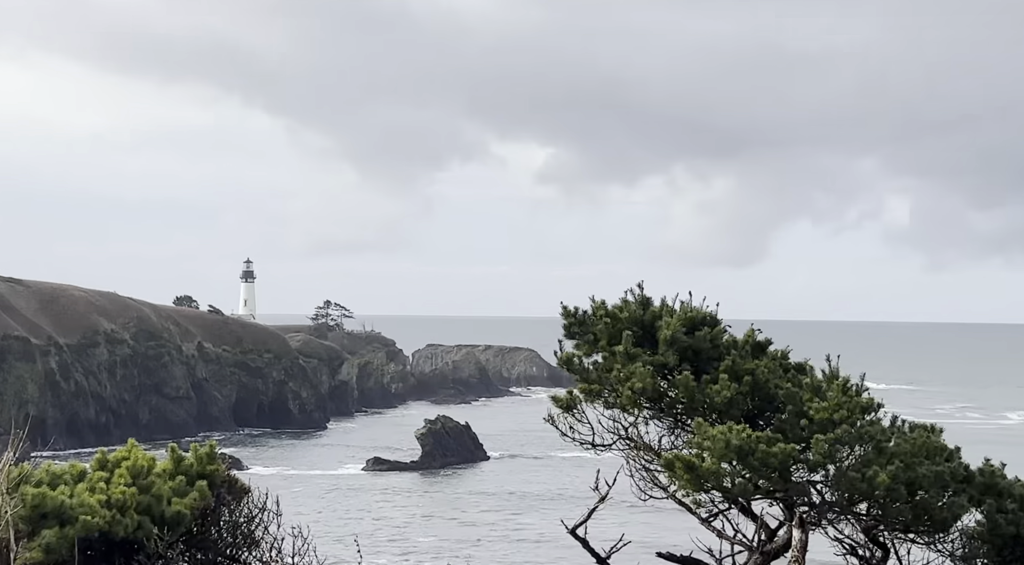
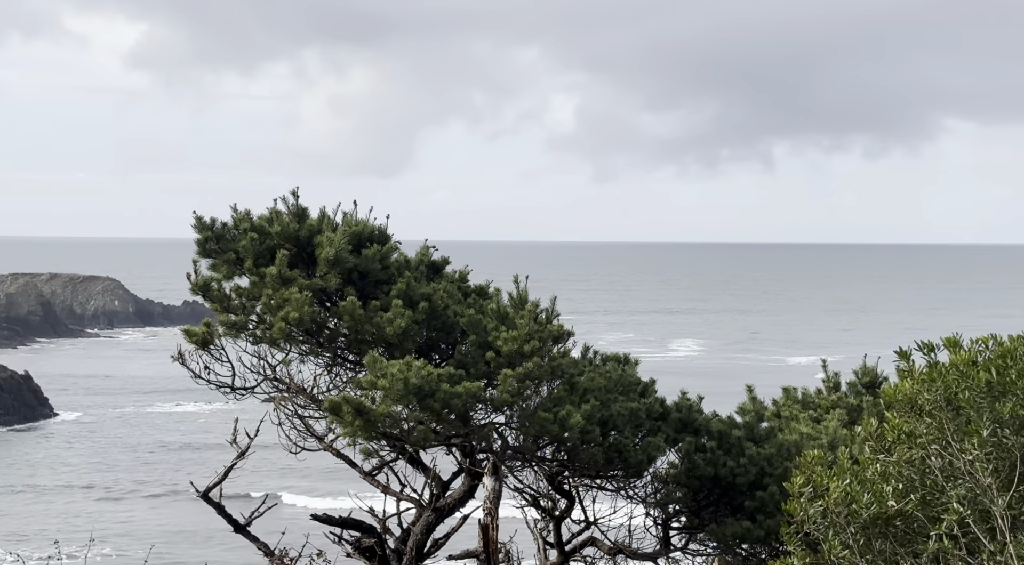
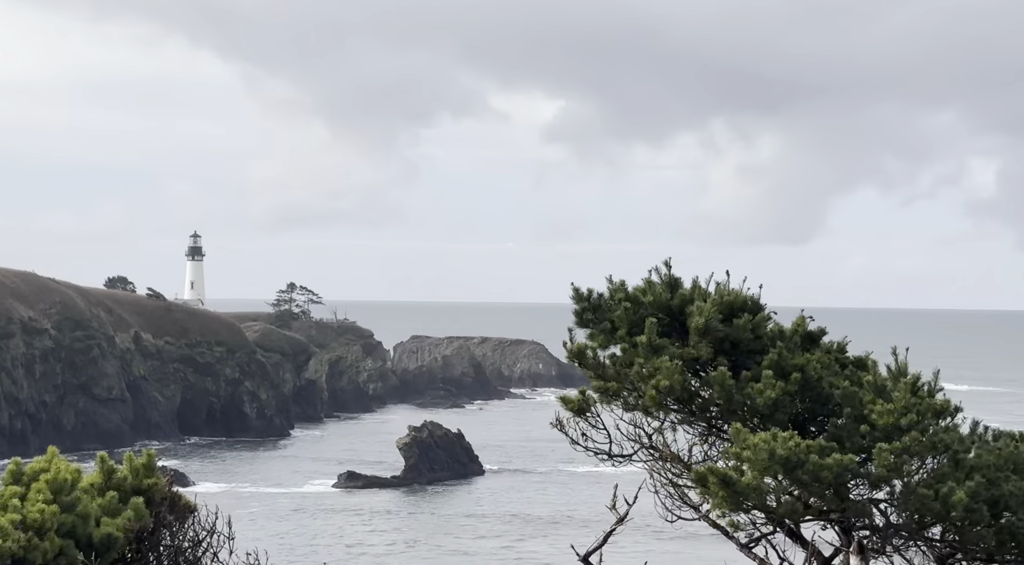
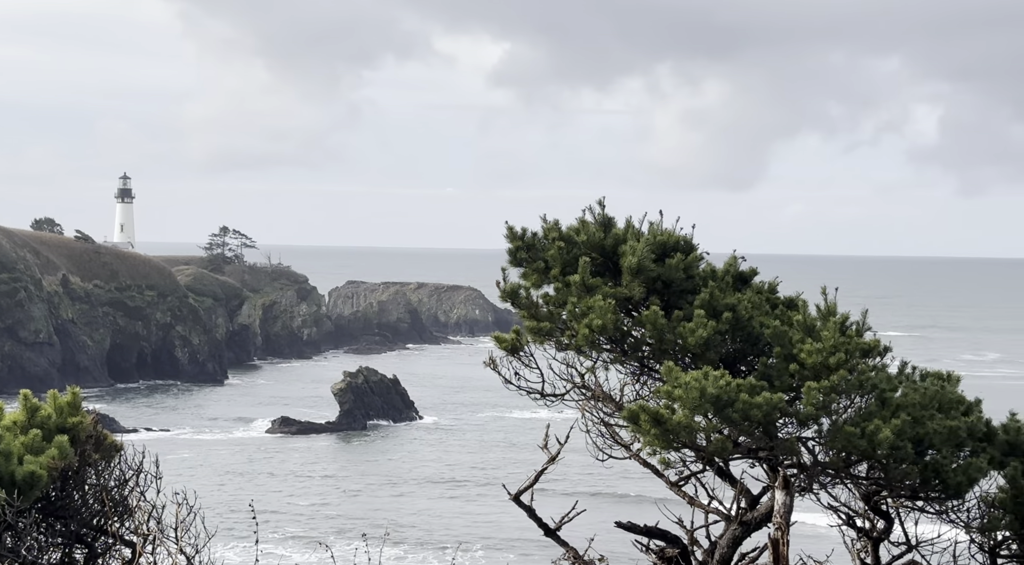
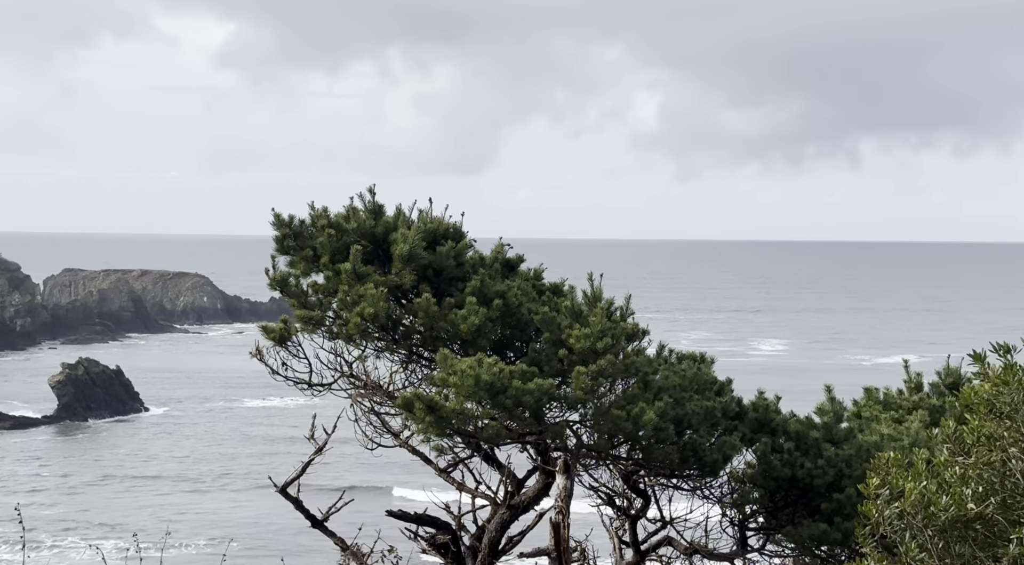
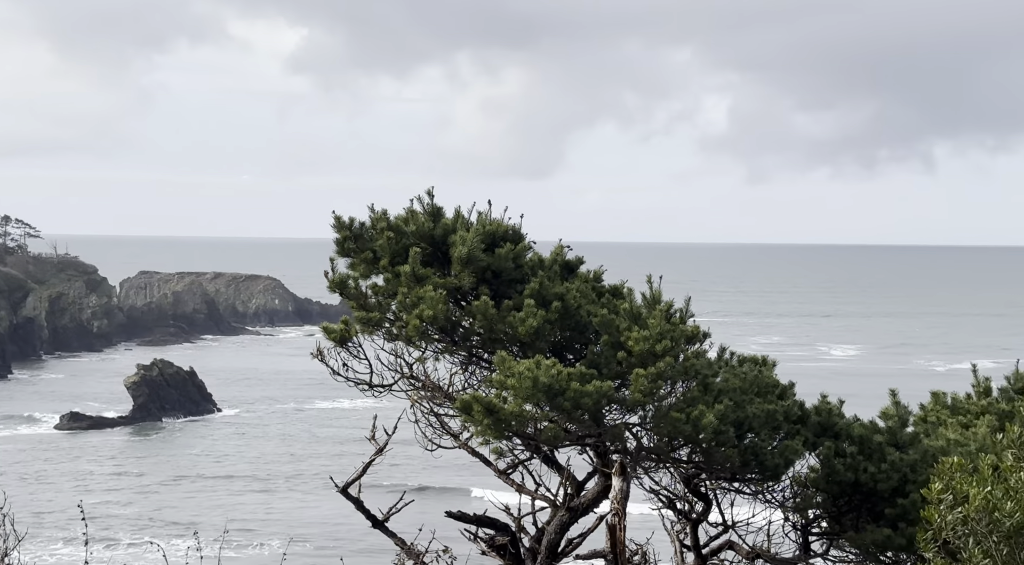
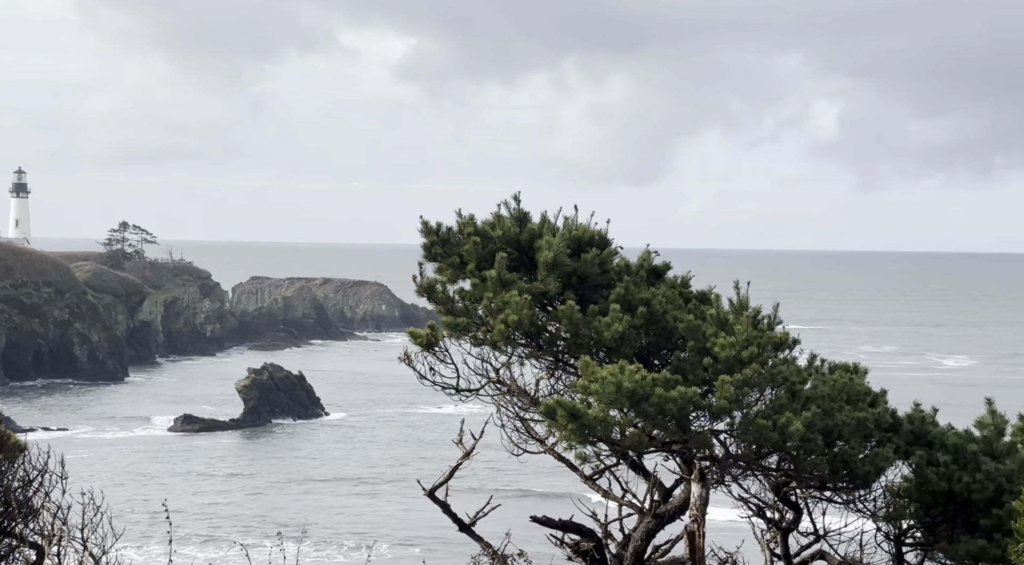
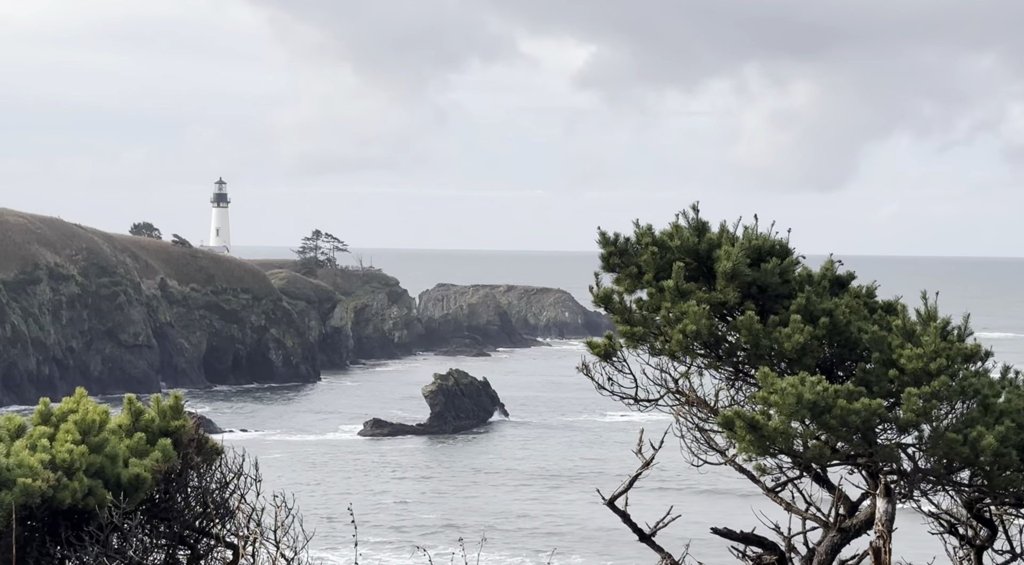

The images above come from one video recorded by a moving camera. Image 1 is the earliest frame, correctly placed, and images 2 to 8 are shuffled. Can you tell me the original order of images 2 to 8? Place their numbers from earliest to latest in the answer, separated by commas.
3, 8, 4, 7, 6, 5, 2
